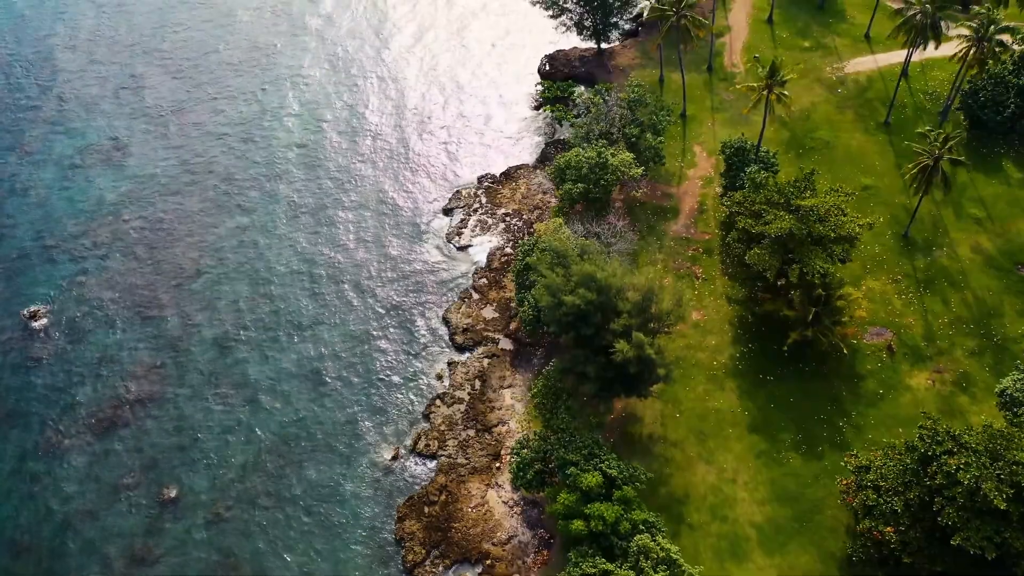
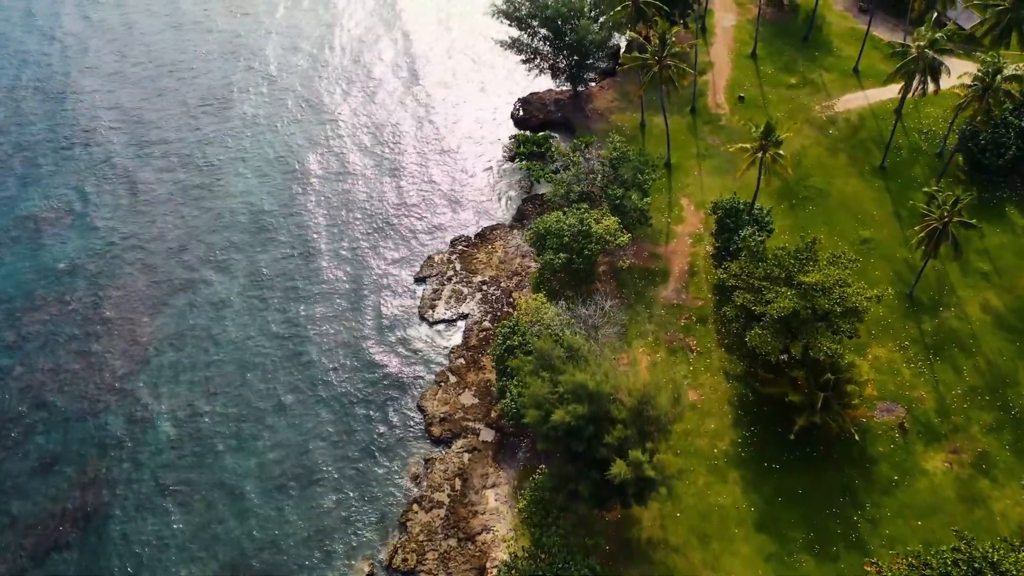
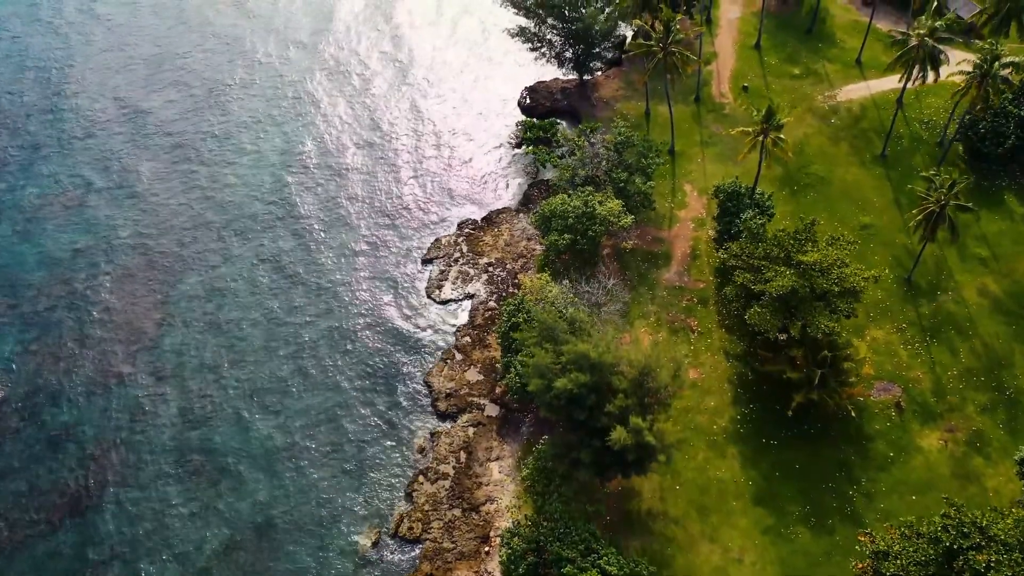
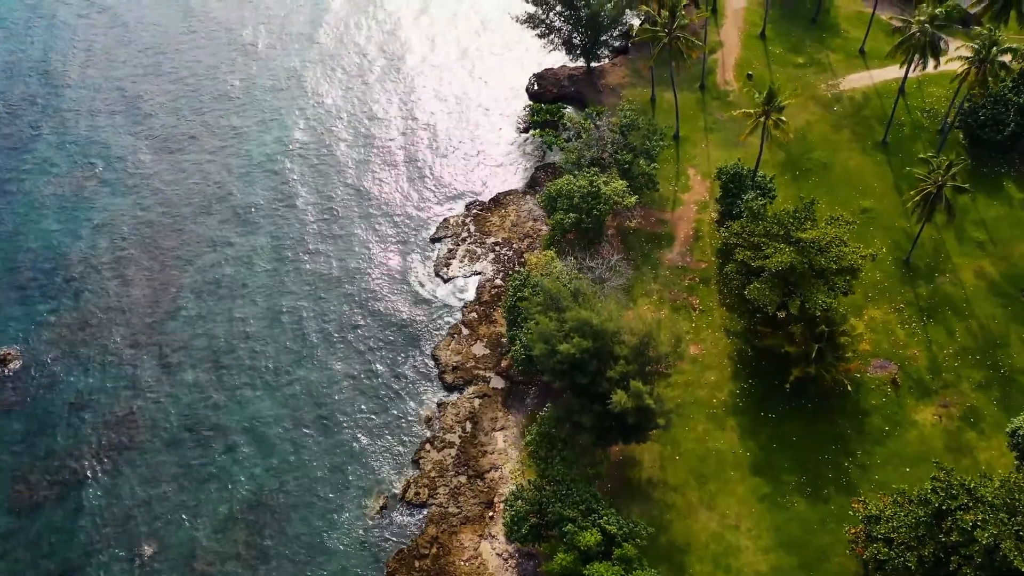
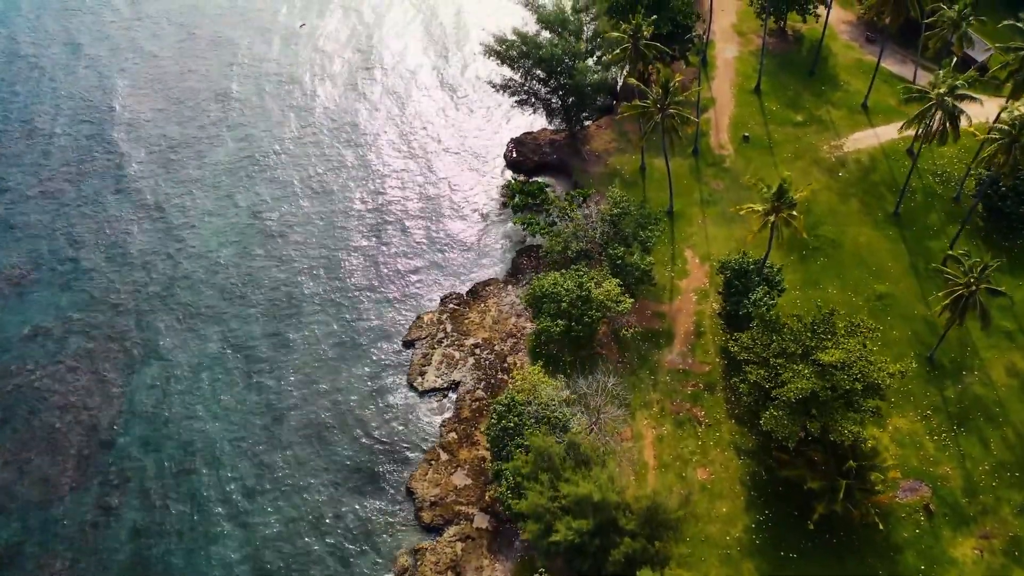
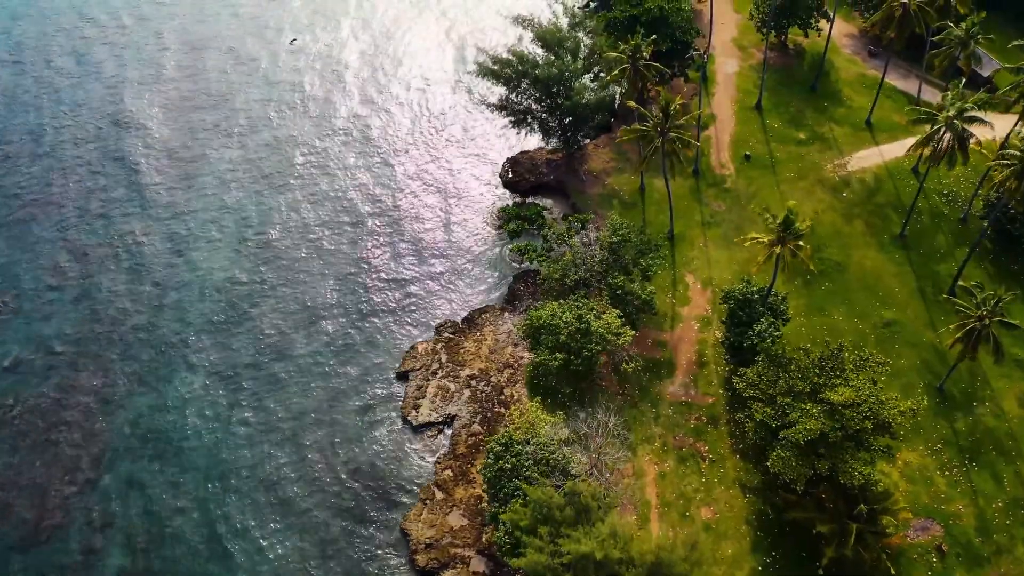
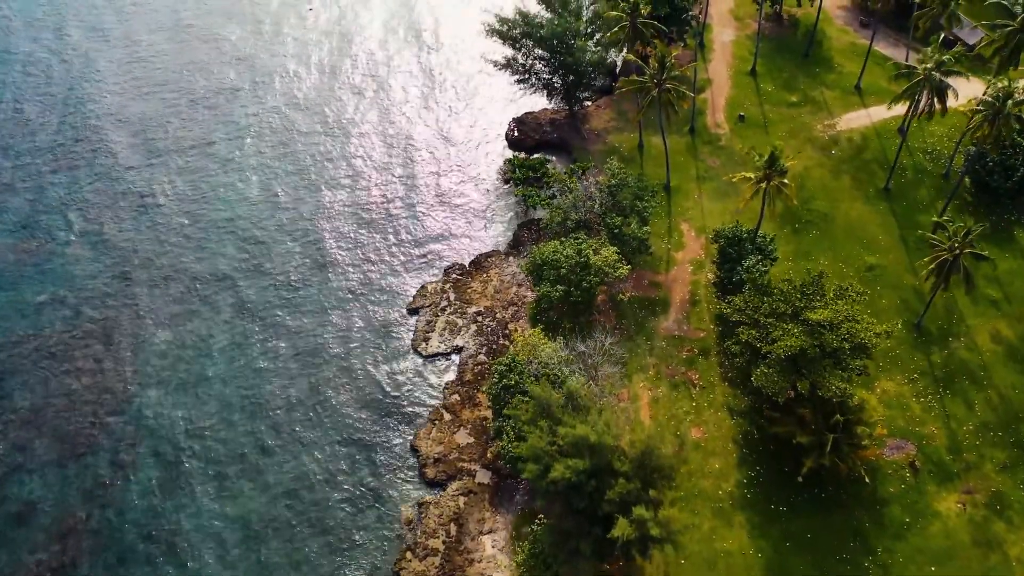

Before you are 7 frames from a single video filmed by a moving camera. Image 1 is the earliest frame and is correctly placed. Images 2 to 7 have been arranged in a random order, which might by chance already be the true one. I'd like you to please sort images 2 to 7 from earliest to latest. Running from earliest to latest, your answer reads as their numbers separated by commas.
4, 3, 2, 7, 5, 6
